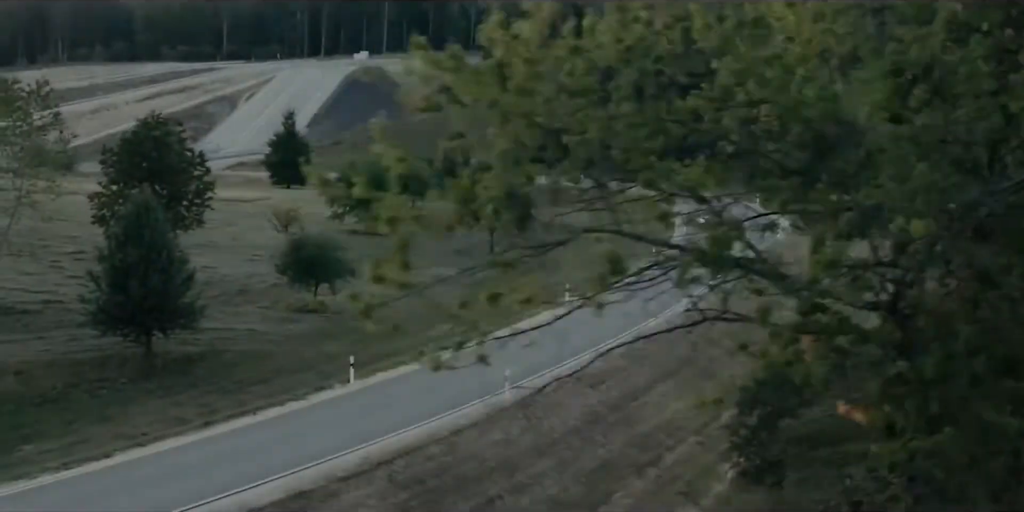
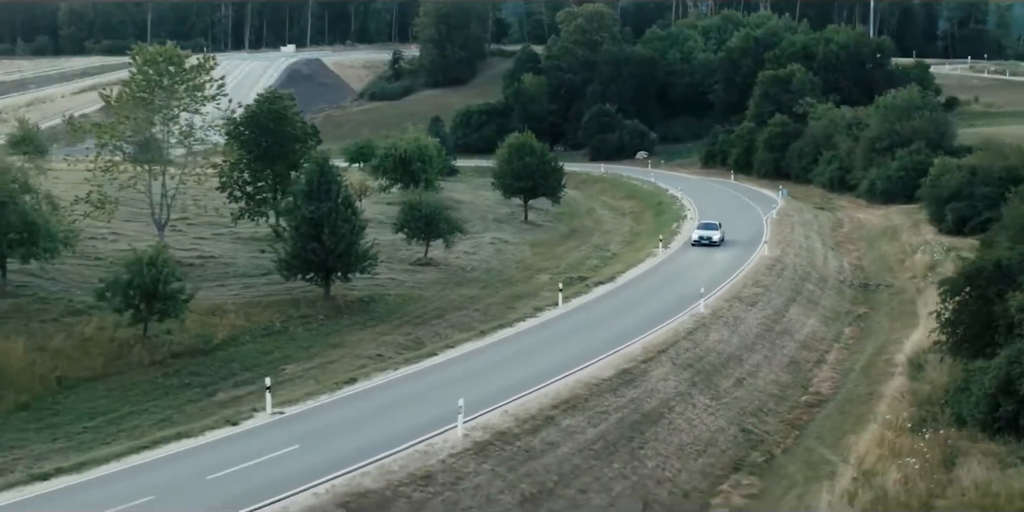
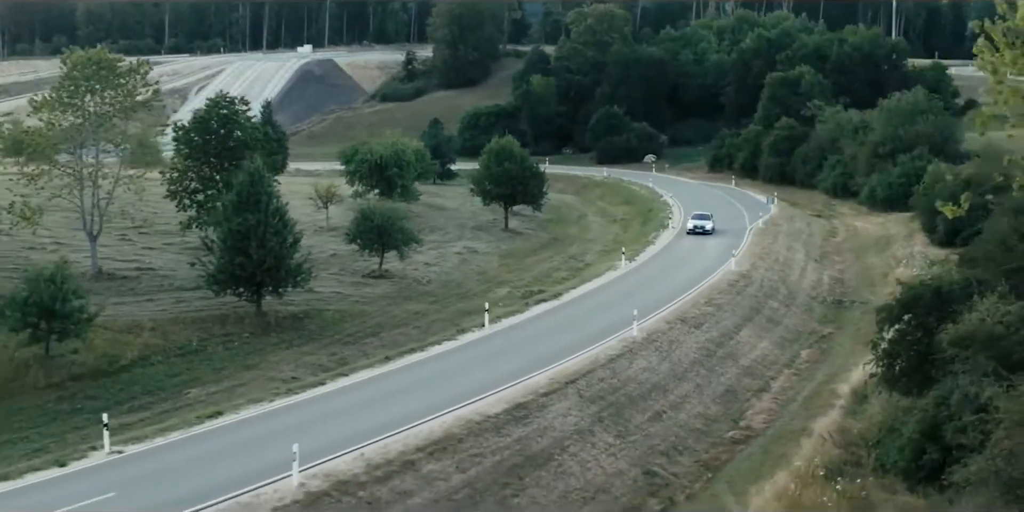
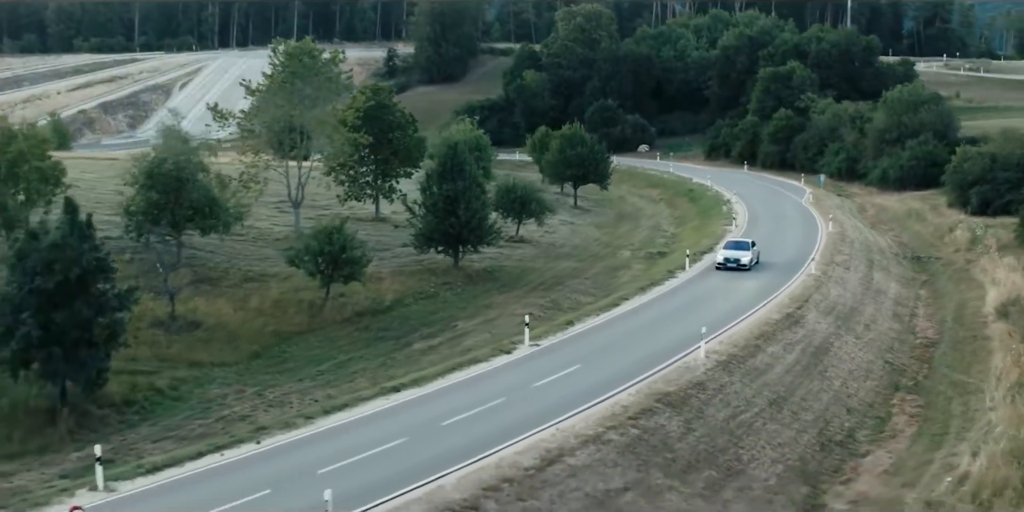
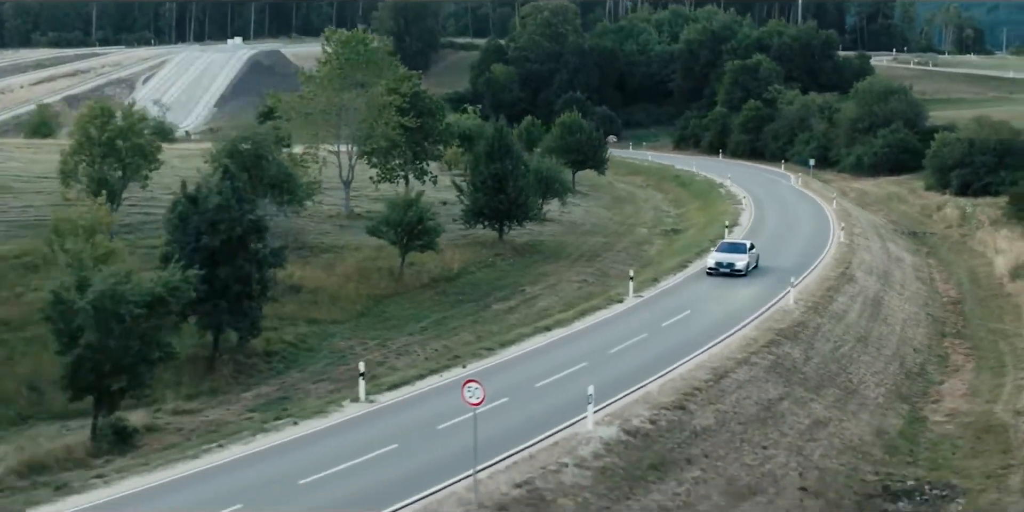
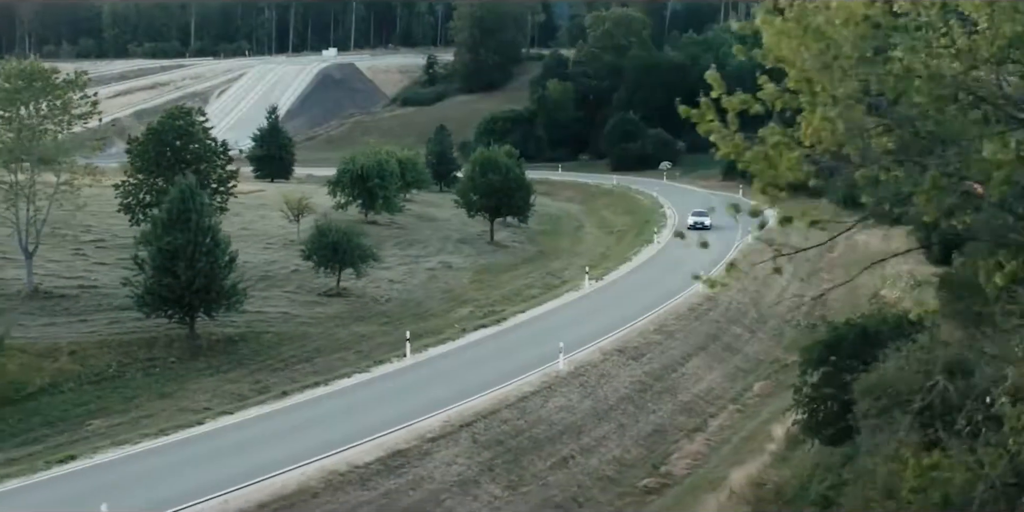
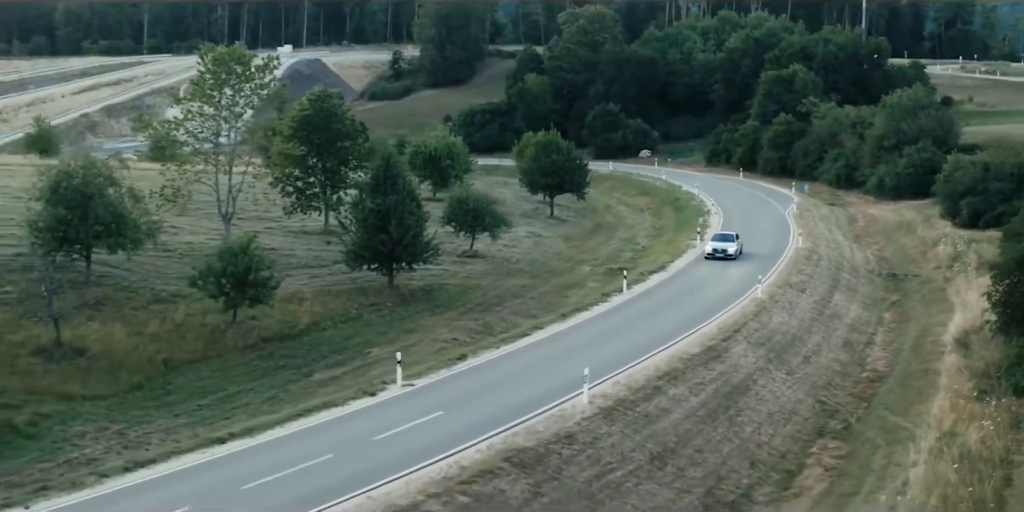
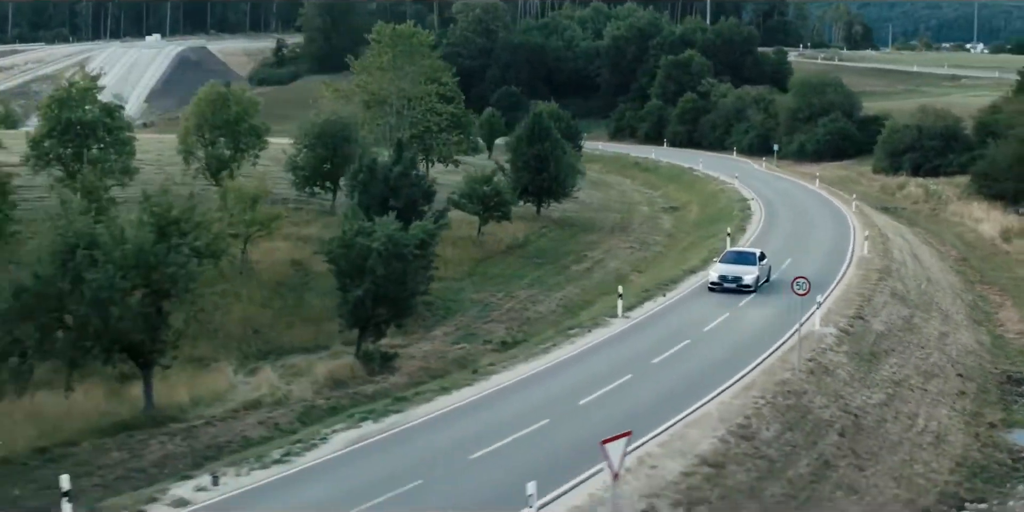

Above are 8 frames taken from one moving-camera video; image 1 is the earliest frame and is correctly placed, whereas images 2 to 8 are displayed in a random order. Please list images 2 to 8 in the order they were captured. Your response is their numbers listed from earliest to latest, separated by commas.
6, 3, 2, 7, 4, 5, 8
